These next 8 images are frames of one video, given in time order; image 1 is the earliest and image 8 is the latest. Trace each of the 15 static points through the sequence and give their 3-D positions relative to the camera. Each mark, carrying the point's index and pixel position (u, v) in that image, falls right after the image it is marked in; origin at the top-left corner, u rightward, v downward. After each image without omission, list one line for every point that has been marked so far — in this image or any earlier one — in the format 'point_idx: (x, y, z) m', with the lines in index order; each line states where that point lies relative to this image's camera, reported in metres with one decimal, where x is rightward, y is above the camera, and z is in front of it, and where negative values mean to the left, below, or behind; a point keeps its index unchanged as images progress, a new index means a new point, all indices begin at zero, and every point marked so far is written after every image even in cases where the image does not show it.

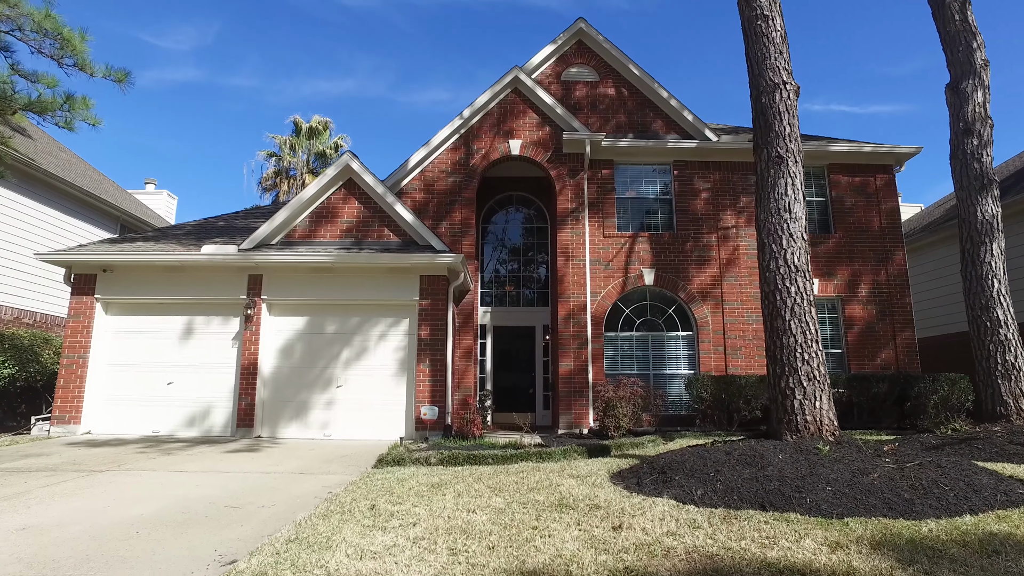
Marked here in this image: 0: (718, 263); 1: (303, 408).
0: (+3.5, +0.4, +13.0) m
1: (-2.8, -1.6, +10.3) m
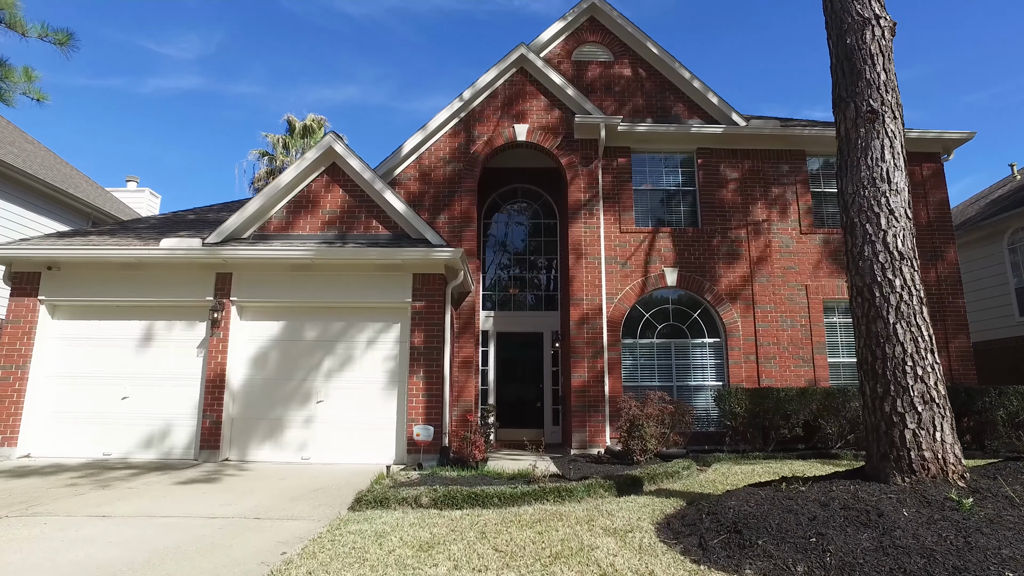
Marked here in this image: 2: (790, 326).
0: (+3.6, +0.4, +11.6) m
1: (-2.7, -1.6, +9.0) m
2: (+4.1, -0.6, +11.4) m
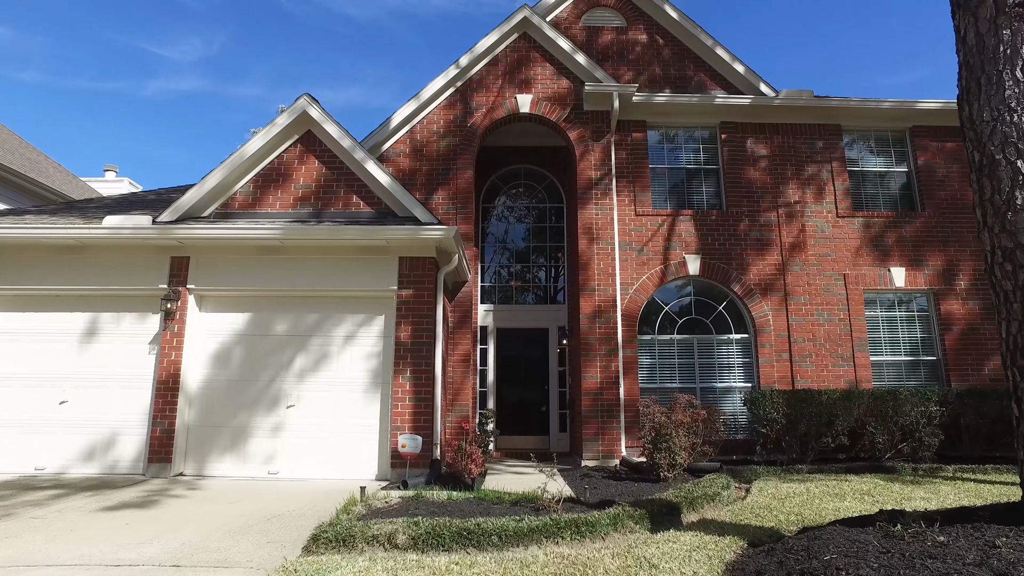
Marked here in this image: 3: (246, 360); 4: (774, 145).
0: (+3.6, +0.5, +10.3) m
1: (-2.7, -1.5, +7.7) m
2: (+4.2, -0.4, +10.1) m
3: (-2.8, -0.7, +7.9) m
4: (+3.7, +2.0, +10.8) m
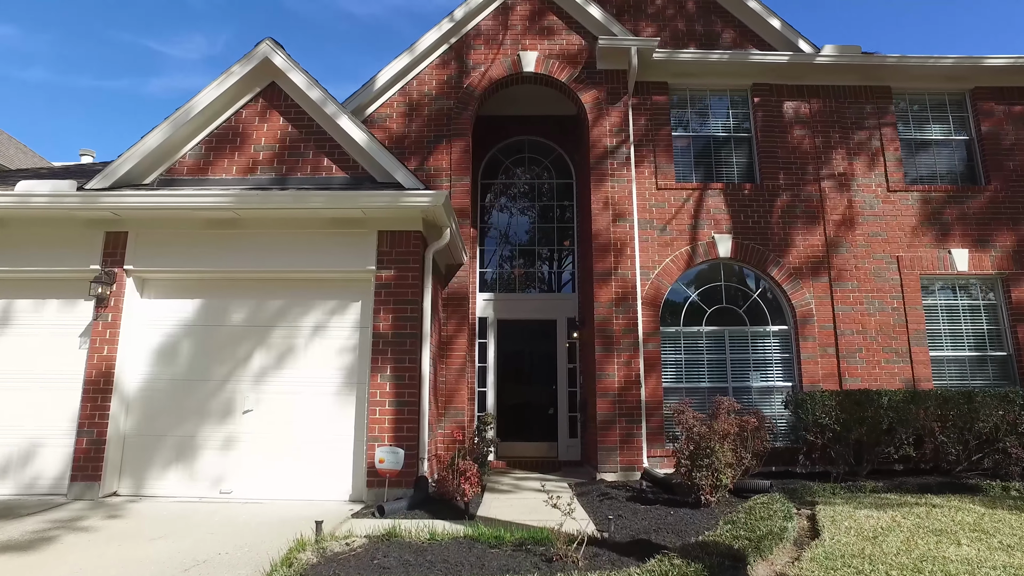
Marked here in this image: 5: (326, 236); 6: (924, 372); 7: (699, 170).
0: (+3.7, +0.7, +9.0) m
1: (-2.7, -1.3, +6.3) m
2: (+4.2, -0.3, +8.7) m
3: (-2.7, -0.6, +6.5) m
4: (+3.7, +2.2, +9.4) m
5: (-1.6, +0.5, +6.6) m
6: (+4.6, -0.9, +8.5) m
7: (+2.3, +1.4, +9.3) m
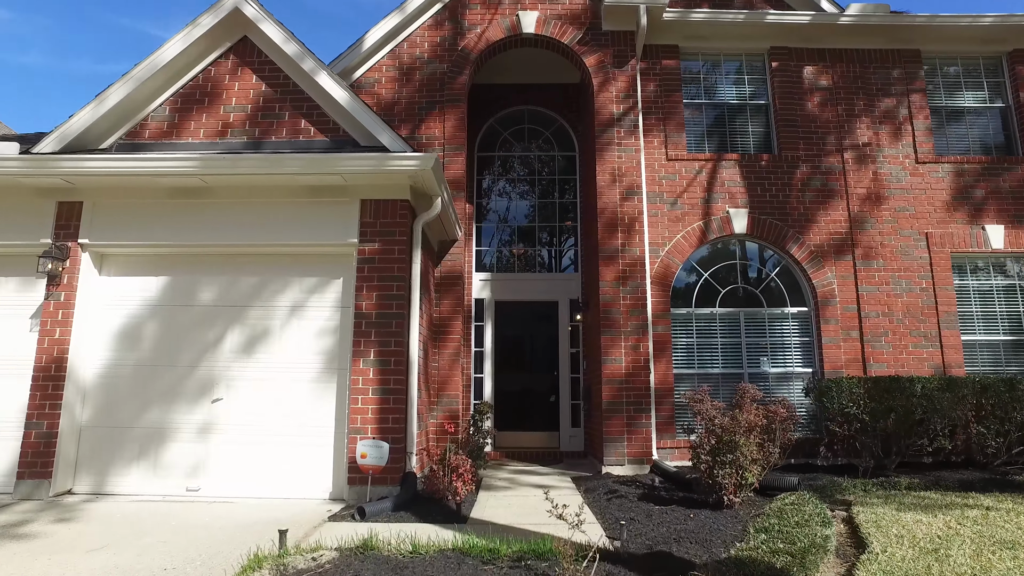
0: (+3.7, +0.9, +8.3) m
1: (-2.7, -1.1, +5.7) m
2: (+4.2, 0.0, +8.1) m
3: (-2.7, -0.4, +5.9) m
4: (+3.7, +2.4, +8.7) m
5: (-1.6, +0.6, +6.0) m
6: (+4.6, -0.7, +7.9) m
7: (+2.3, +1.7, +8.7) m
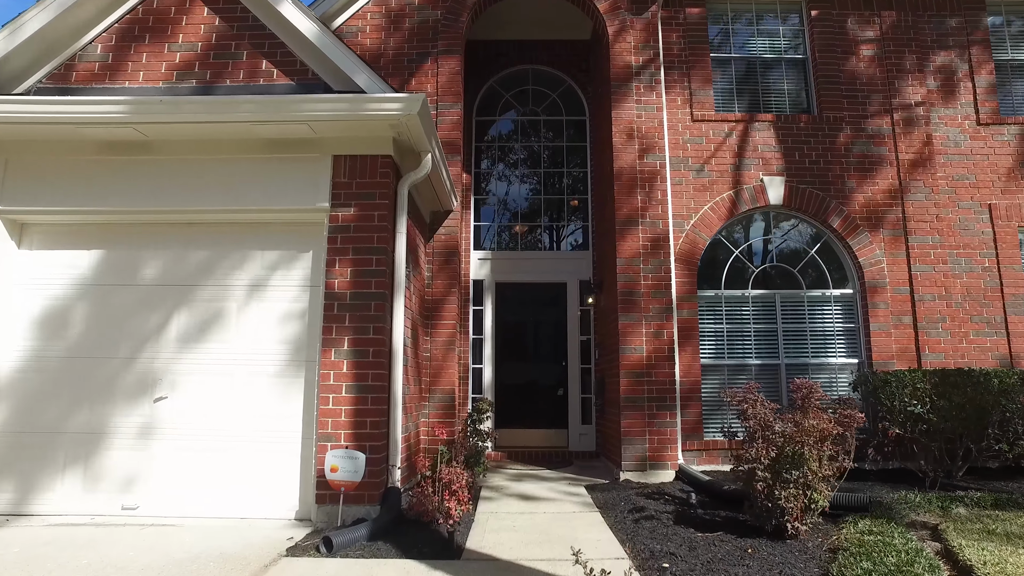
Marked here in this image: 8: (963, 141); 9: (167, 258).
0: (+3.7, +1.1, +7.3) m
1: (-2.7, -1.0, +4.7) m
2: (+4.2, +0.2, +7.1) m
3: (-2.7, -0.2, +4.9) m
4: (+3.7, +2.6, +7.6) m
5: (-1.6, +0.8, +4.9) m
6: (+4.6, -0.5, +6.9) m
7: (+2.3, +1.9, +7.6) m
8: (+4.3, +1.4, +7.3) m
9: (-2.3, +0.2, +5.0) m
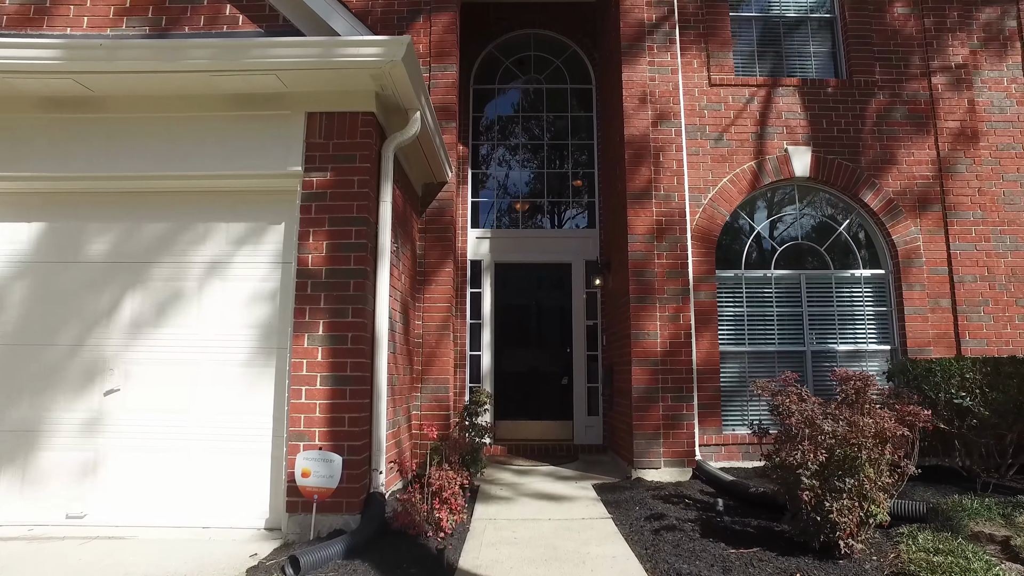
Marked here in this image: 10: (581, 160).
0: (+3.7, +1.3, +6.6) m
1: (-2.7, -0.9, +4.1) m
2: (+4.2, +0.3, +6.5) m
3: (-2.7, -0.1, +4.3) m
4: (+3.7, +2.8, +7.0) m
5: (-1.6, +0.9, +4.3) m
6: (+4.6, -0.4, +6.3) m
7: (+2.3, +2.1, +7.0) m
8: (+4.3, +1.6, +6.7) m
9: (-2.2, +0.3, +4.4) m
10: (+0.7, +1.4, +8.0) m
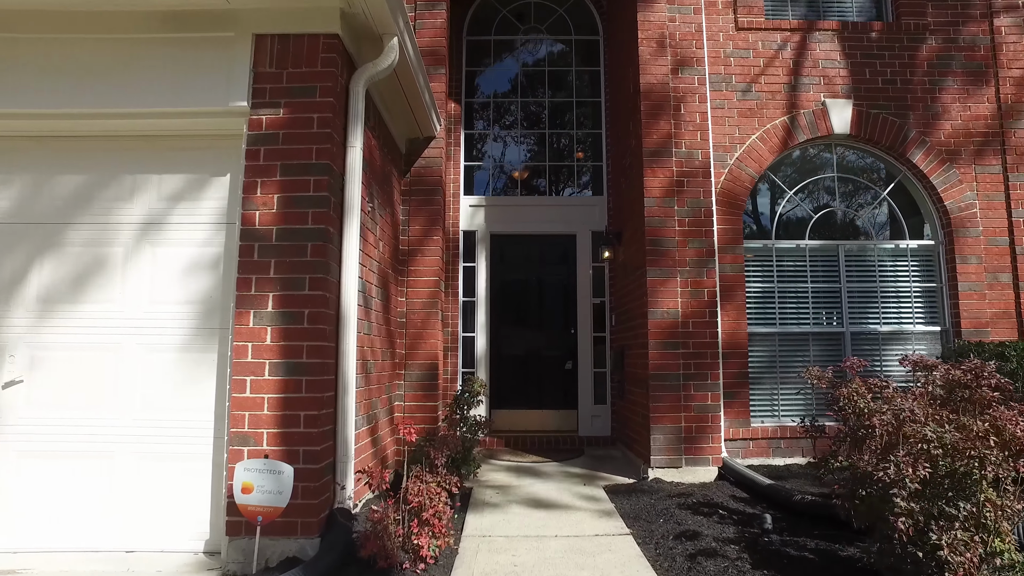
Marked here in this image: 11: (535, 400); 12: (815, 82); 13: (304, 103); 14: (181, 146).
0: (+3.7, +1.5, +5.8) m
1: (-2.7, -0.7, +3.3) m
2: (+4.2, +0.5, +5.7) m
3: (-2.7, +0.1, +3.5) m
4: (+3.7, +3.0, +6.1) m
5: (-1.6, +1.1, +3.5) m
6: (+4.6, -0.2, +5.5) m
7: (+2.3, +2.3, +6.1) m
8: (+4.3, +1.8, +5.9) m
9: (-2.3, +0.5, +3.5) m
10: (+0.7, +1.6, +7.2) m
11: (+0.2, -1.0, +6.6) m
12: (+2.3, +1.6, +5.8) m
13: (-0.9, +0.8, +3.4) m
14: (-1.5, +0.7, +3.5) m
